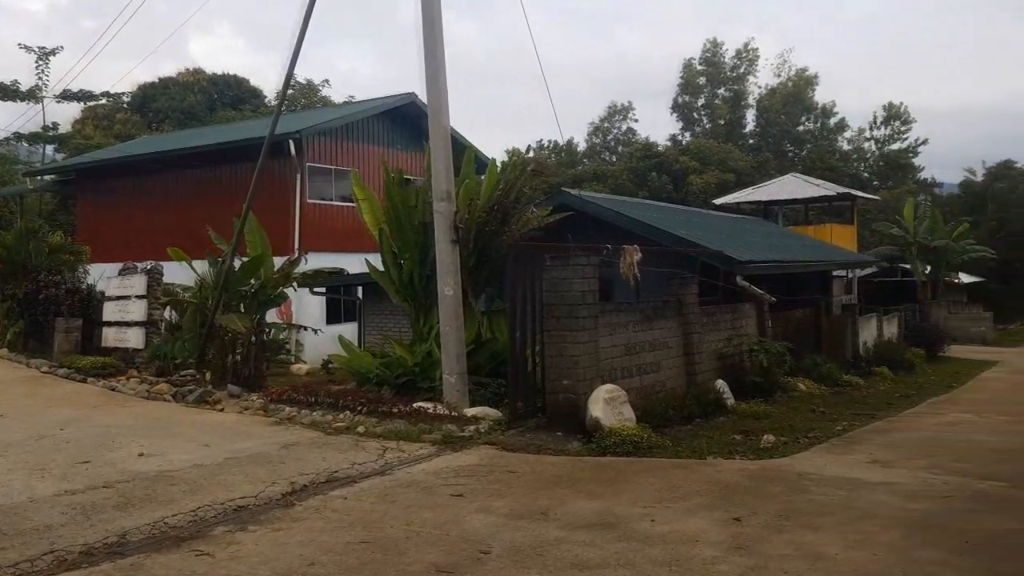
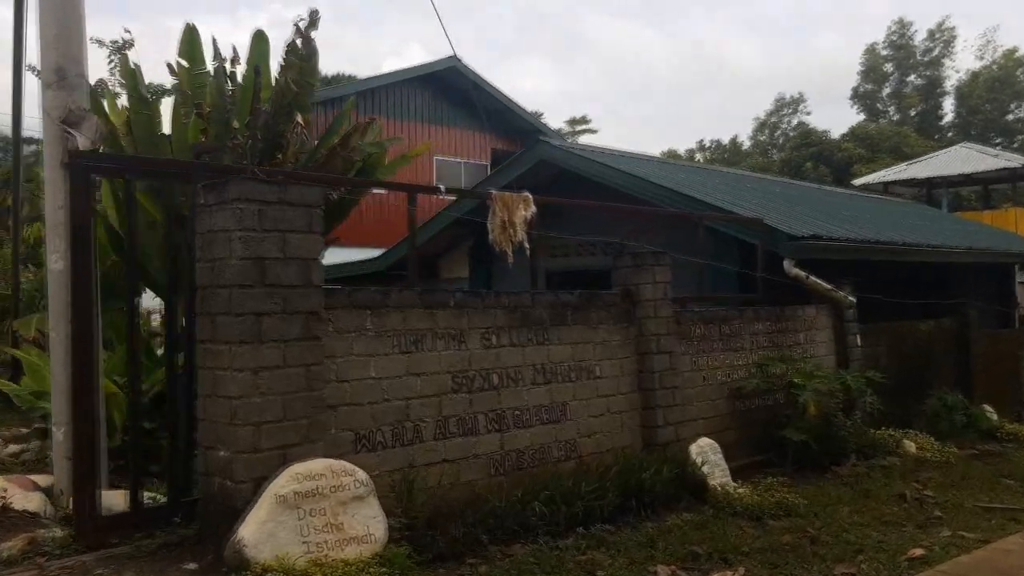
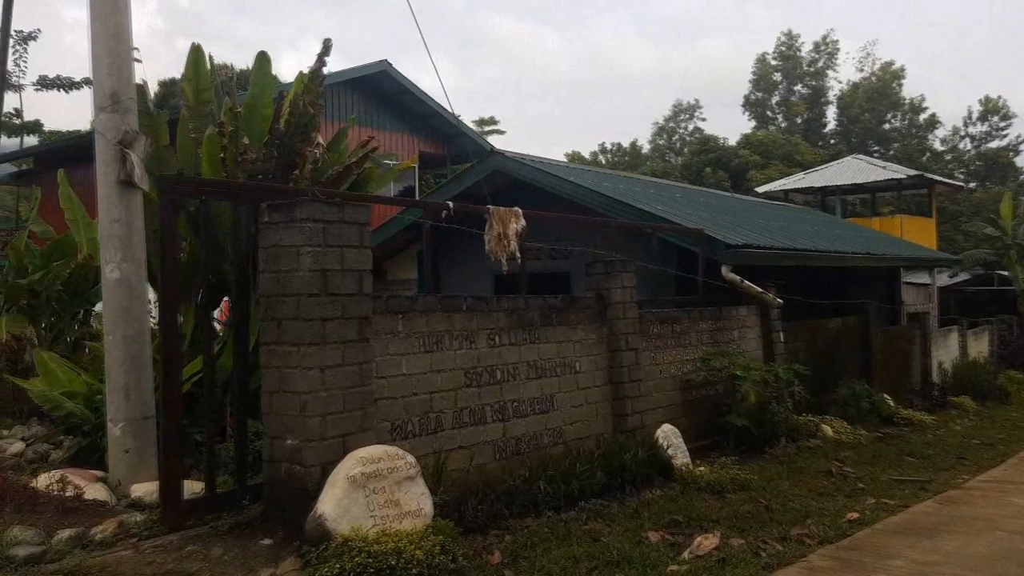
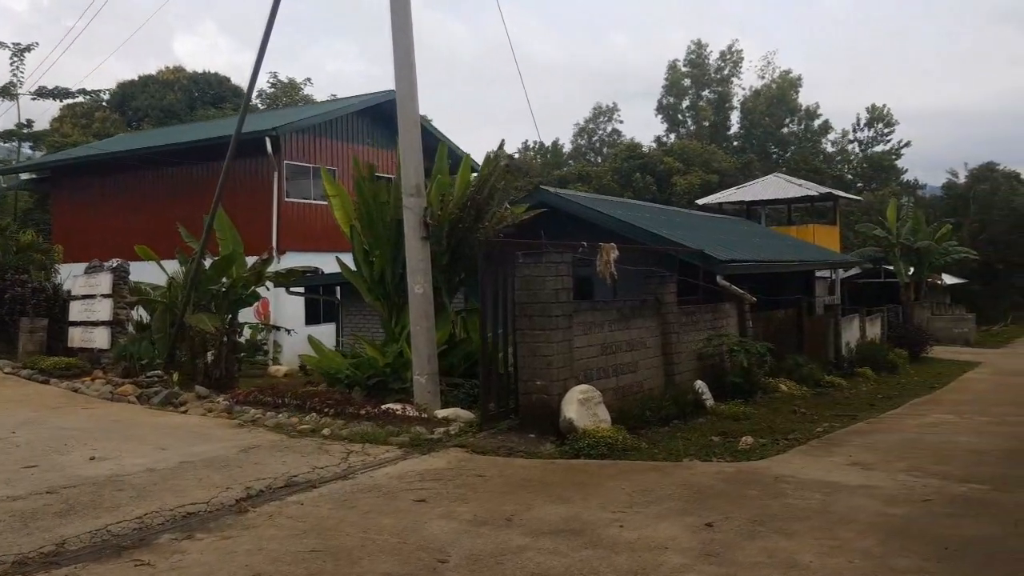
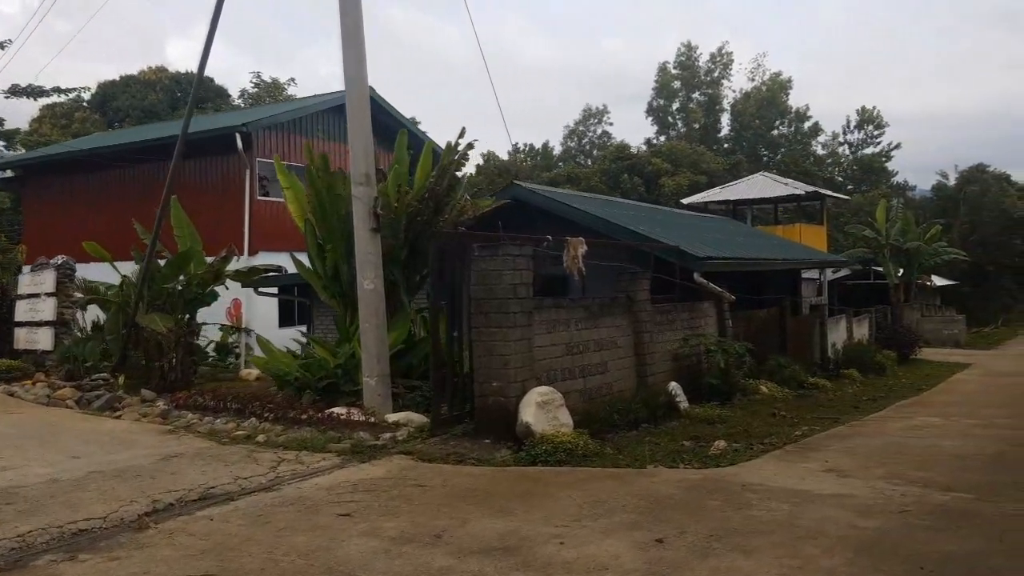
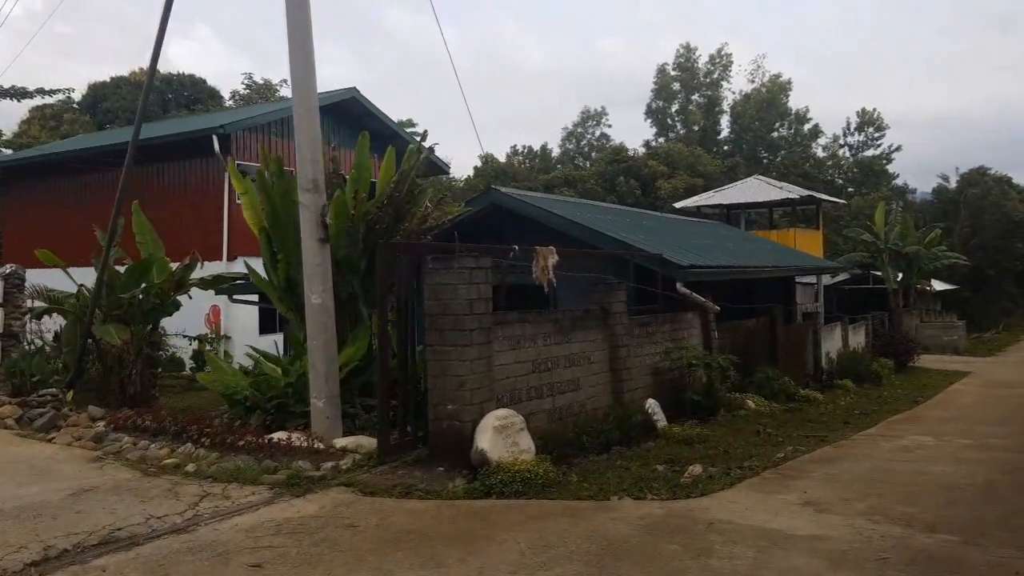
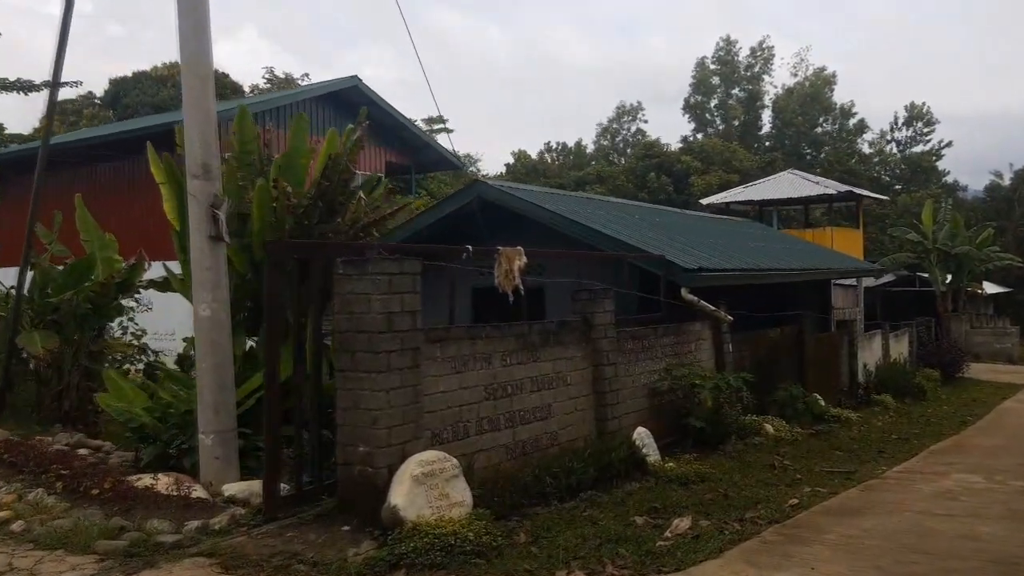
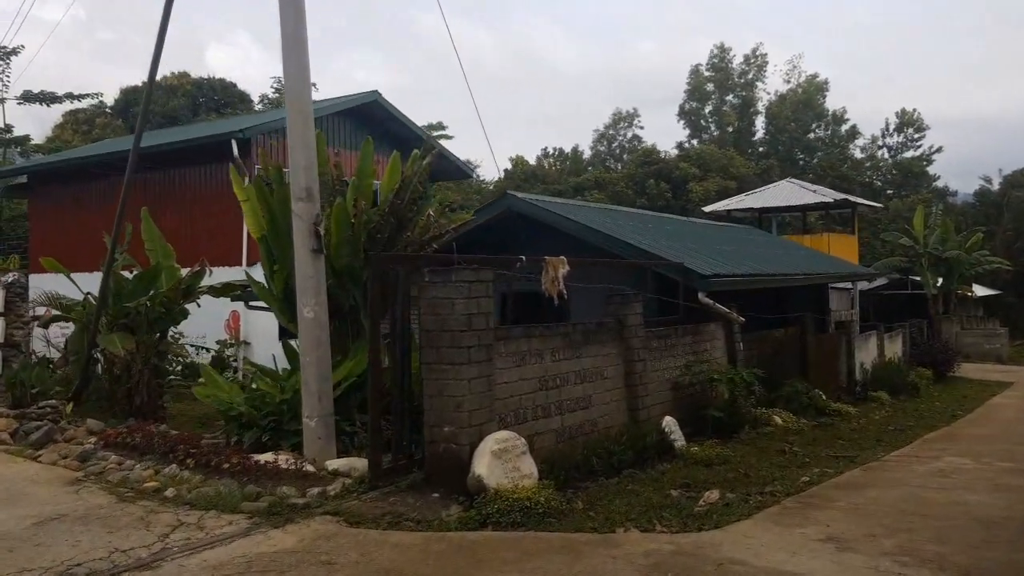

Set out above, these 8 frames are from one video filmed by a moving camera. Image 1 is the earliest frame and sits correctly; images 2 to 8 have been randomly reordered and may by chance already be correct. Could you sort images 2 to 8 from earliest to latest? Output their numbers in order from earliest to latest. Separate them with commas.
4, 5, 6, 8, 7, 3, 2
